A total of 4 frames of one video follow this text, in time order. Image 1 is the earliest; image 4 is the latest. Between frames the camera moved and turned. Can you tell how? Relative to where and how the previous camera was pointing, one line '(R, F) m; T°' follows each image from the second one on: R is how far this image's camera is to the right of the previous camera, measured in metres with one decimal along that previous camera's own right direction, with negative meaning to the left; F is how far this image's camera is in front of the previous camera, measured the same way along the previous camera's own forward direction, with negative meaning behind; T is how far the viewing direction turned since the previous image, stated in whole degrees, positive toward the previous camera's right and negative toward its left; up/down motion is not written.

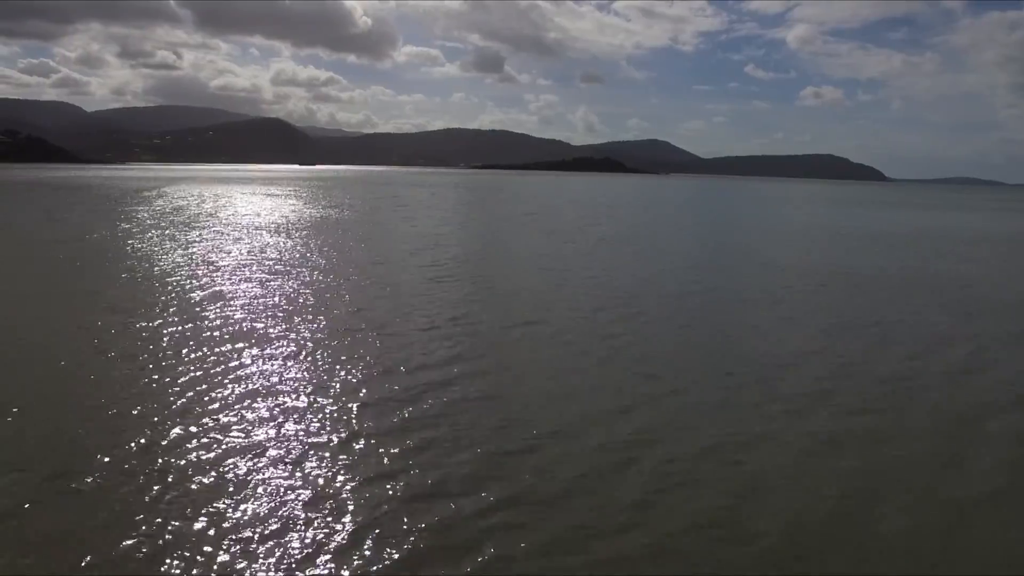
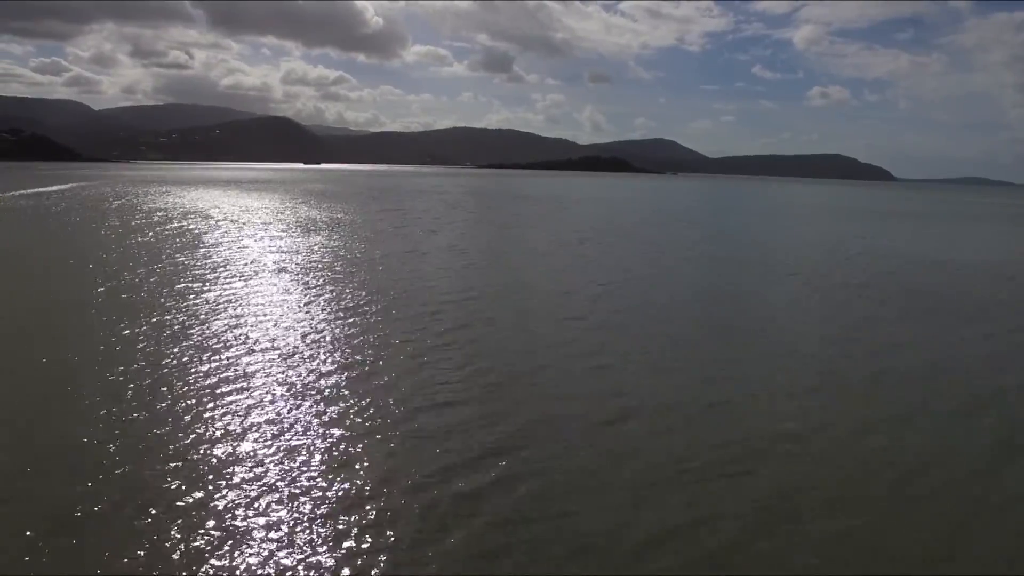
(-0.6, +3.9) m; -1°
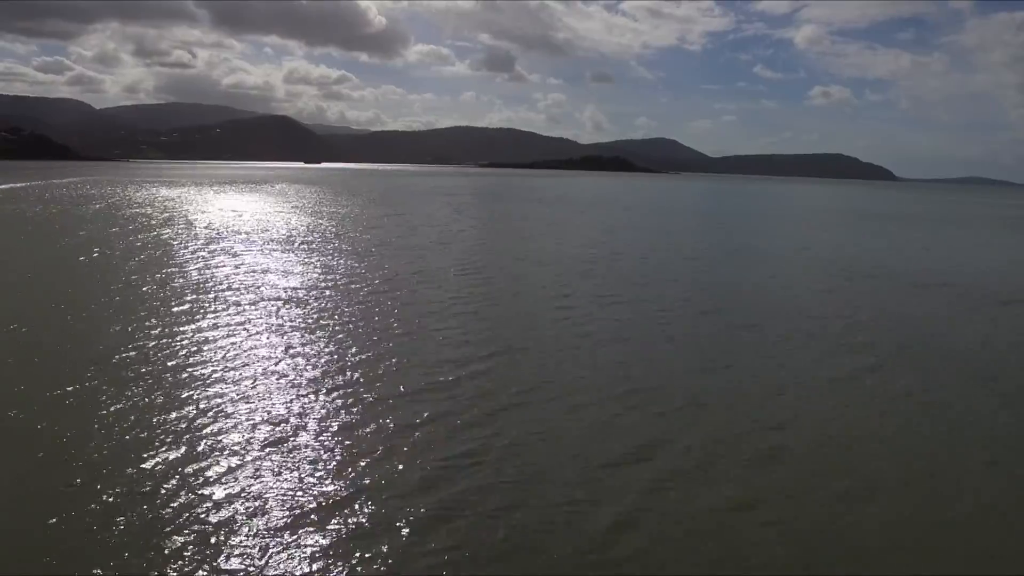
(-1.0, +5.0) m; 0°
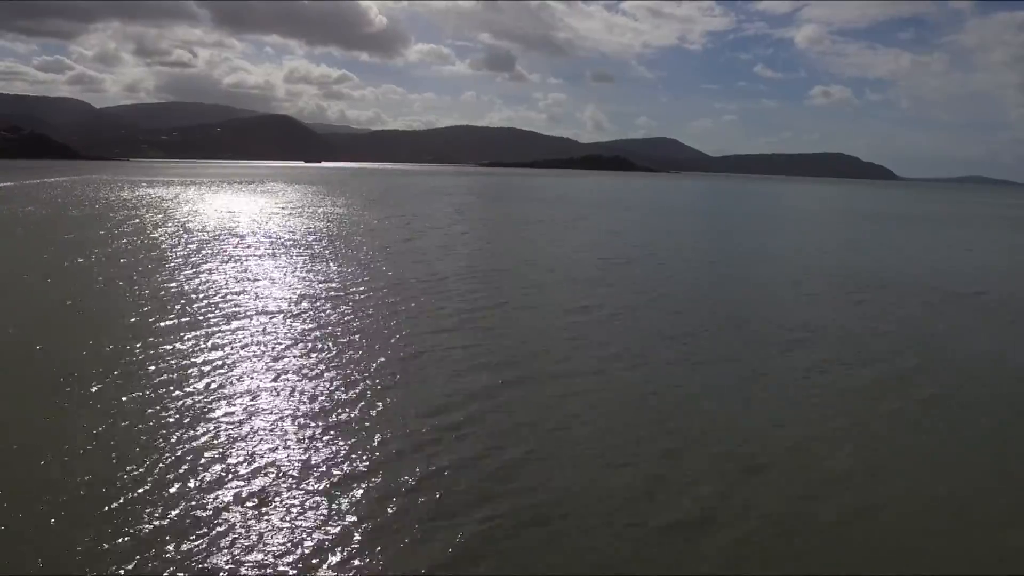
(-0.7, +4.5) m; 0°
